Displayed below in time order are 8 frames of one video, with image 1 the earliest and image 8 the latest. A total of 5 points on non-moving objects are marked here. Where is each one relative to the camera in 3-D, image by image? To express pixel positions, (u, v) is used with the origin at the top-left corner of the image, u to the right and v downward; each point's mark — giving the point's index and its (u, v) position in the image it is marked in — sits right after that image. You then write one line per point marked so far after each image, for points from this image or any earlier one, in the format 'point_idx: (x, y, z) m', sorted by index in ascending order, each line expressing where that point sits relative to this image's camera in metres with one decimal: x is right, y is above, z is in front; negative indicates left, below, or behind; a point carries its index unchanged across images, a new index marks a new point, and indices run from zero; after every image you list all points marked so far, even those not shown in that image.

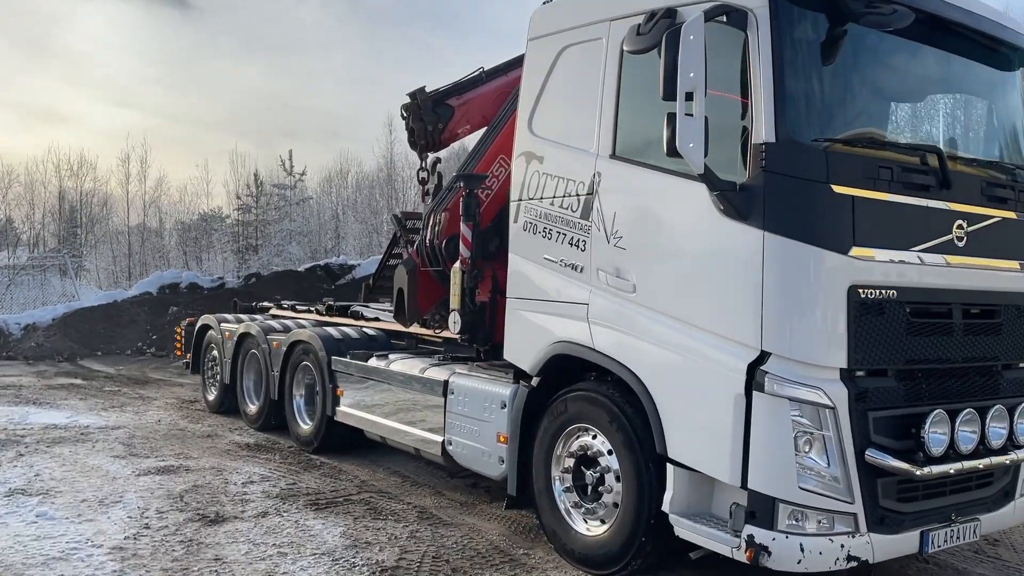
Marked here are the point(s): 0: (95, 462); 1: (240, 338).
0: (-3.6, -1.5, +7.2) m
1: (-3.0, -0.6, +9.5) m
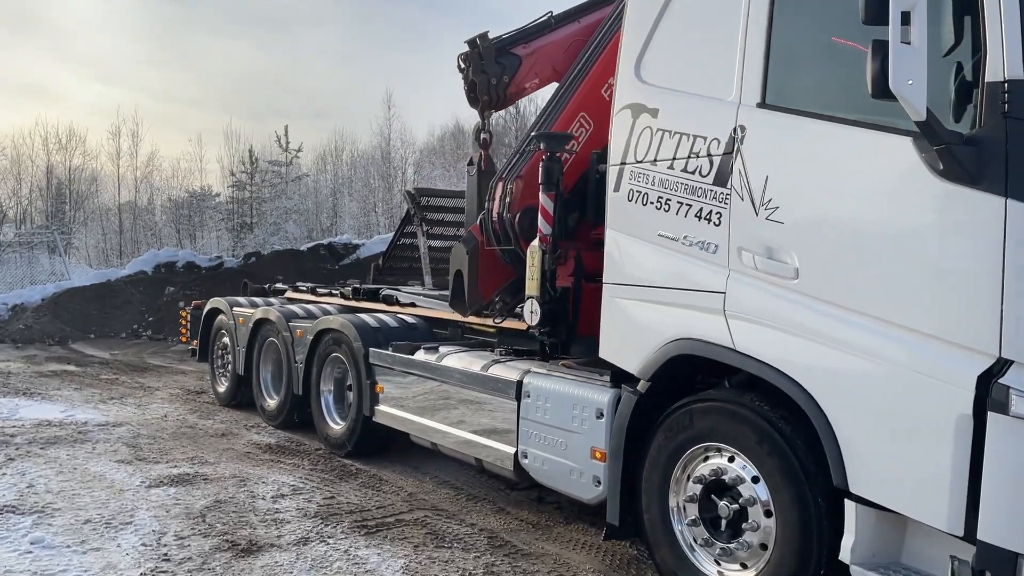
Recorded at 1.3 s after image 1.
0: (-3.1, -1.3, +6.3) m
1: (-2.5, -0.4, +8.5) m
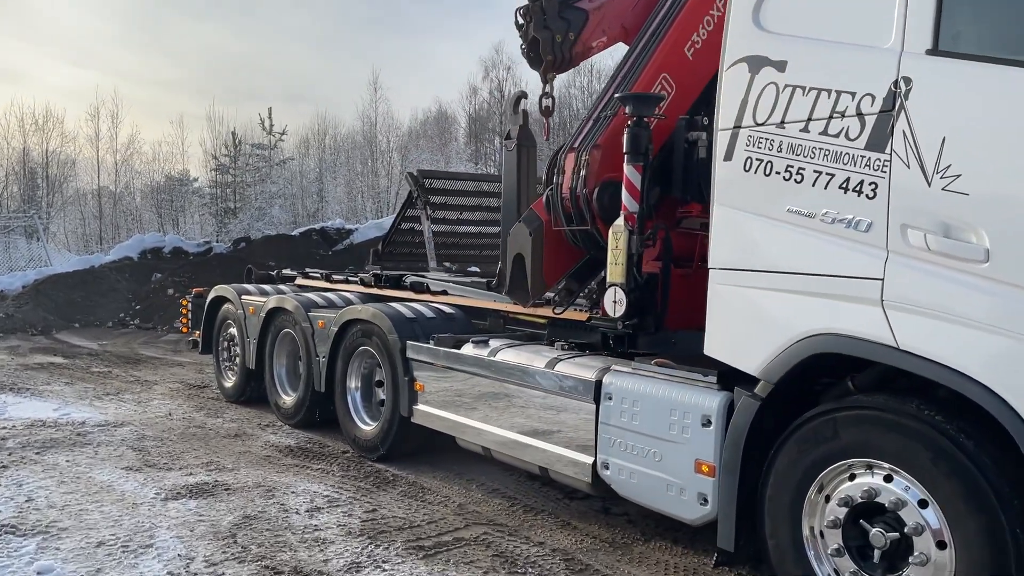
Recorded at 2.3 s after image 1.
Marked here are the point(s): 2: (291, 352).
0: (-2.7, -1.3, +5.6) m
1: (-2.2, -0.3, +7.8) m
2: (-2.0, -0.6, +7.8) m
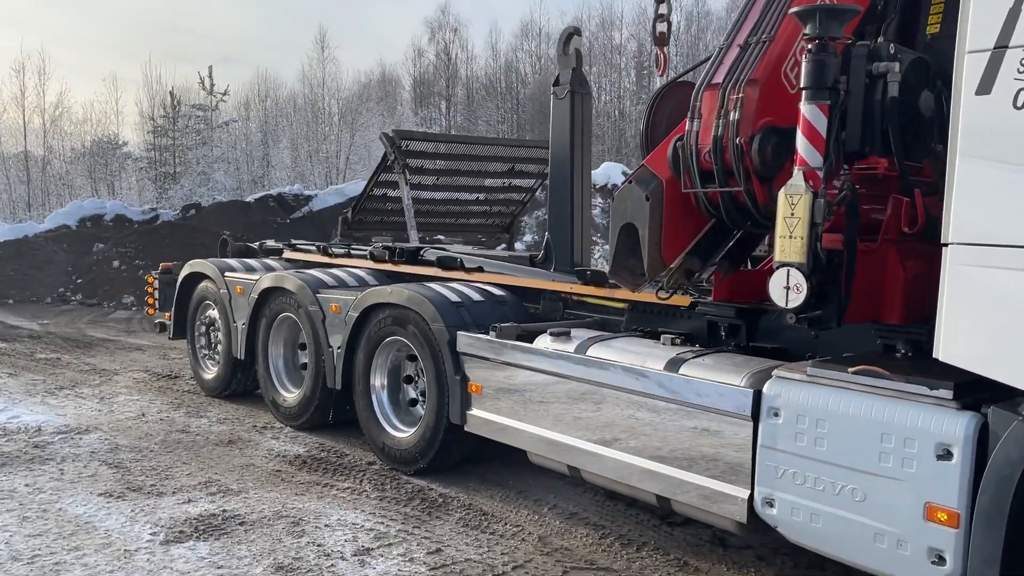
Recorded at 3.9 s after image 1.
0: (-2.3, -1.2, +4.4) m
1: (-1.9, -0.1, +6.6) m
2: (-1.7, -0.4, +6.6) m
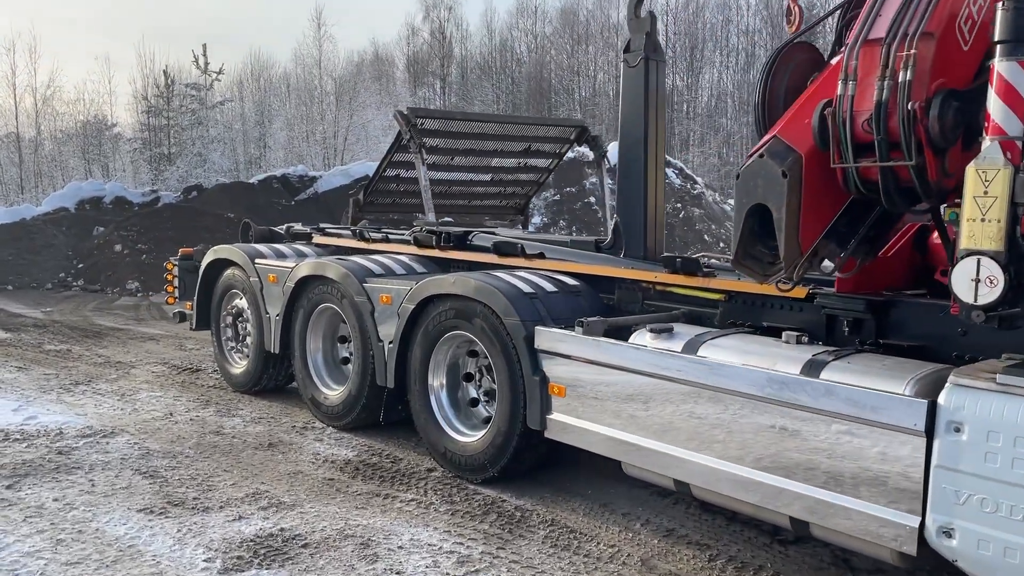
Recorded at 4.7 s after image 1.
0: (-1.8, -1.1, +3.9) m
1: (-1.5, 0.0, +6.1) m
2: (-1.3, -0.3, +6.1) m
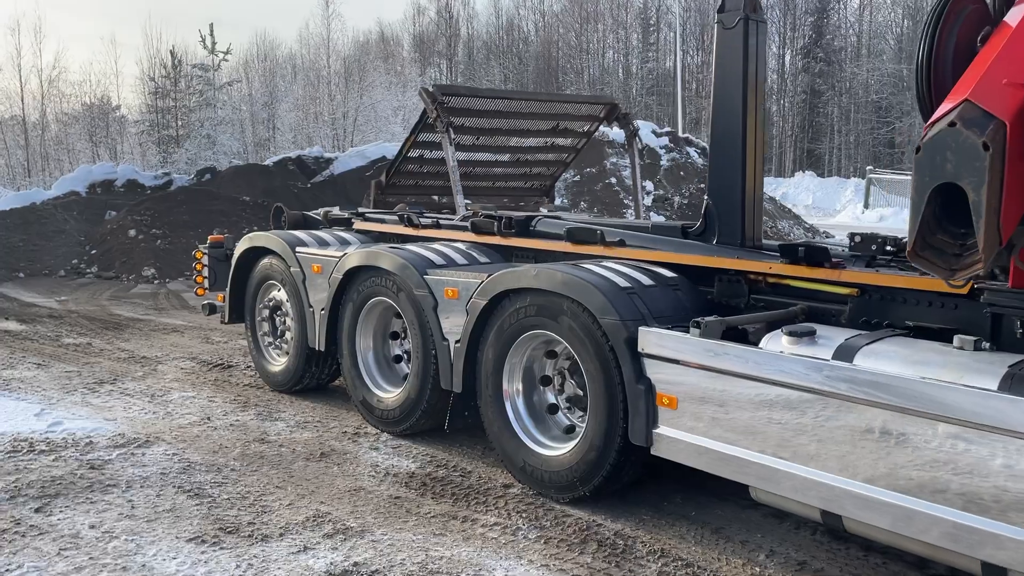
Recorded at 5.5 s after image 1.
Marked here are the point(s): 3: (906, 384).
0: (-1.4, -1.1, +3.4) m
1: (-1.1, +0.1, +5.5) m
2: (-0.9, -0.3, +5.5) m
3: (+1.4, -0.3, +2.8) m
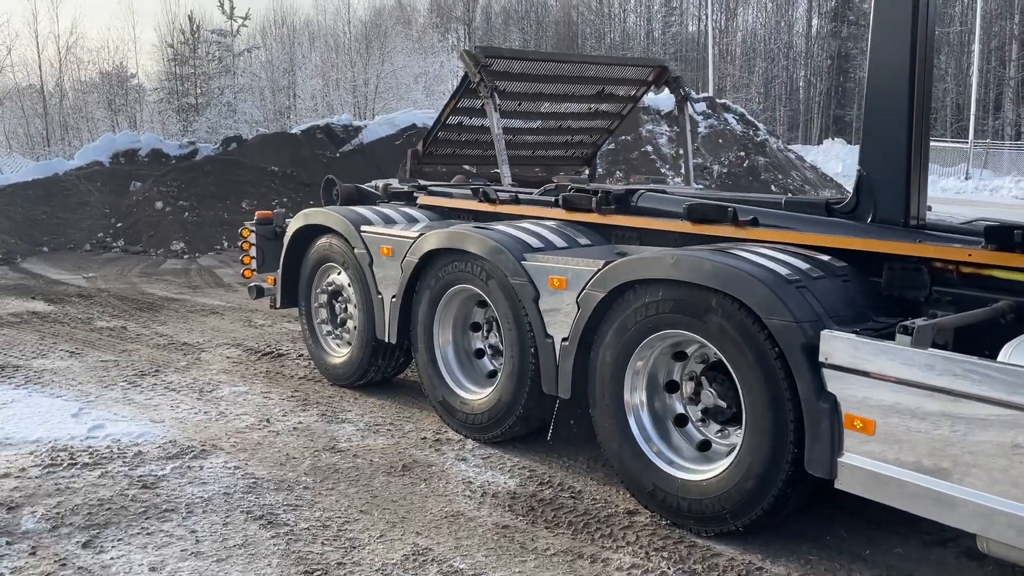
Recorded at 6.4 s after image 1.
0: (-0.8, -1.1, +2.7) m
1: (-0.5, +0.2, +4.8) m
2: (-0.3, -0.2, +4.8) m
3: (+1.9, -0.3, +2.1) m
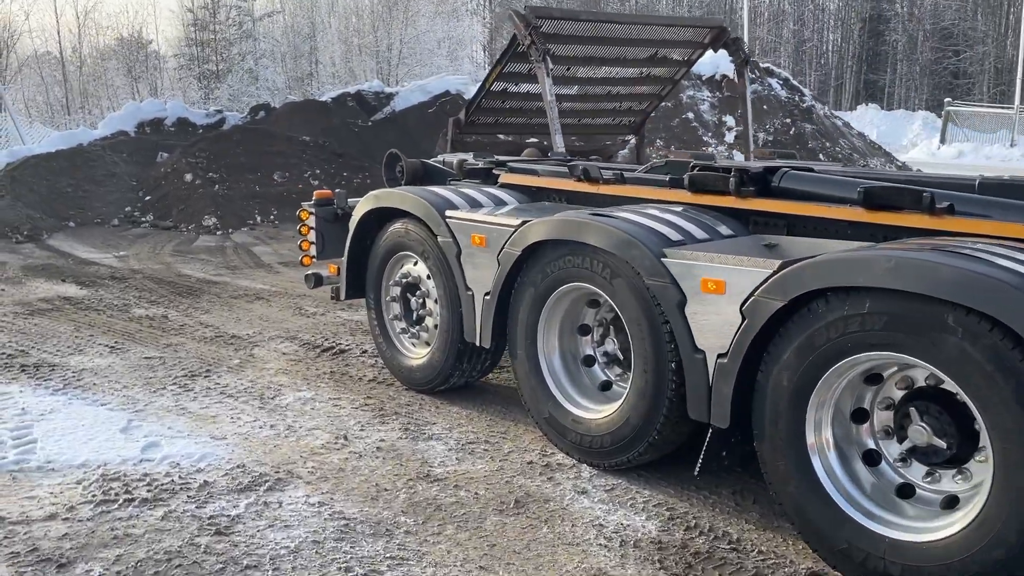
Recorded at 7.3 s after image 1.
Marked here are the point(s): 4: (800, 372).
0: (-0.3, -1.2, +2.1) m
1: (+0.1, +0.2, +4.1) m
2: (+0.3, -0.2, +4.1) m
3: (+2.5, -0.4, +1.4) m
4: (+1.0, -0.3, +3.0) m
